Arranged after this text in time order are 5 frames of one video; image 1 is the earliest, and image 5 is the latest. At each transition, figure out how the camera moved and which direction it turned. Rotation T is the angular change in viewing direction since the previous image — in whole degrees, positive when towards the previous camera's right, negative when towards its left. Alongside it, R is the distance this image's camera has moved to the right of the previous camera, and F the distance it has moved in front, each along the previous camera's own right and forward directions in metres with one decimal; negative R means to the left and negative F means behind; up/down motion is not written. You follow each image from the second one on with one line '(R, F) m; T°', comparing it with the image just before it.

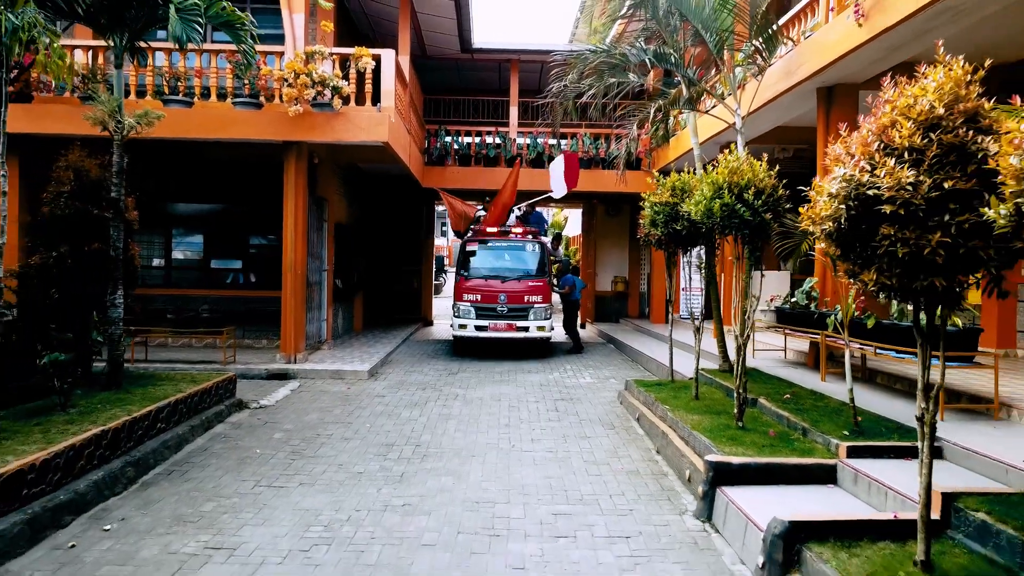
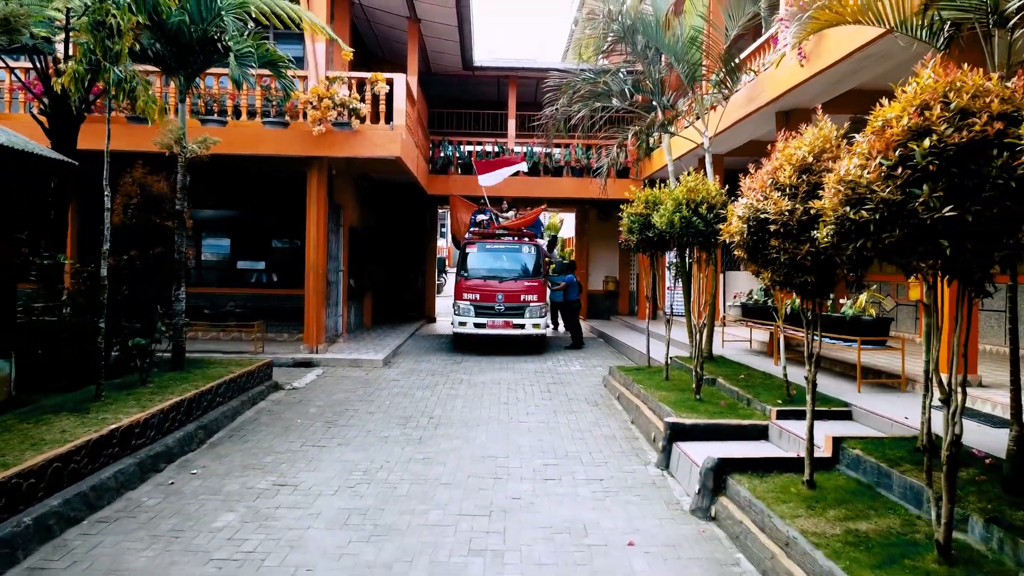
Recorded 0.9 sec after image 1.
(0.0, -1.1) m; 0°
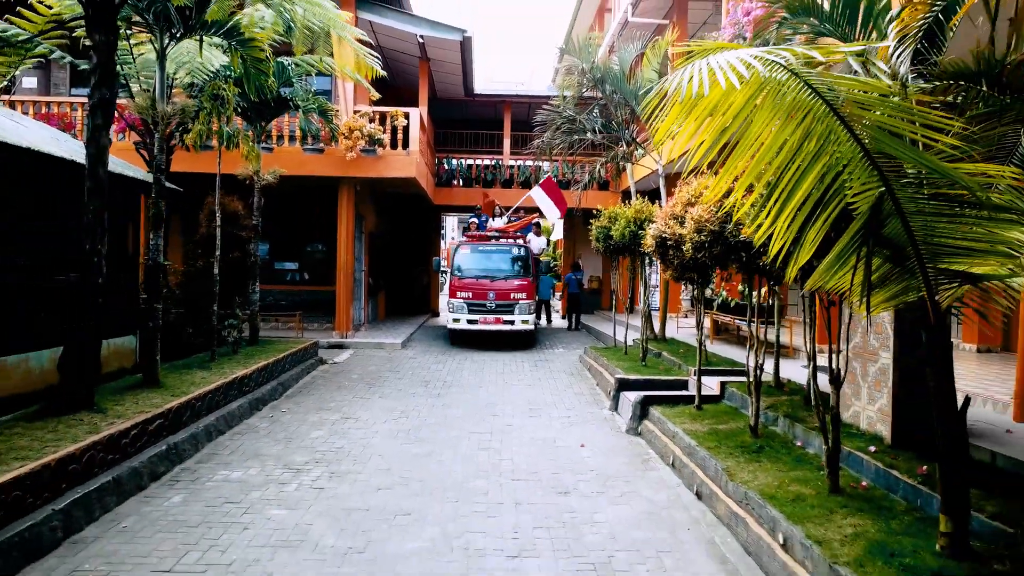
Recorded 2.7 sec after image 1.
(0.0, -2.2) m; 0°
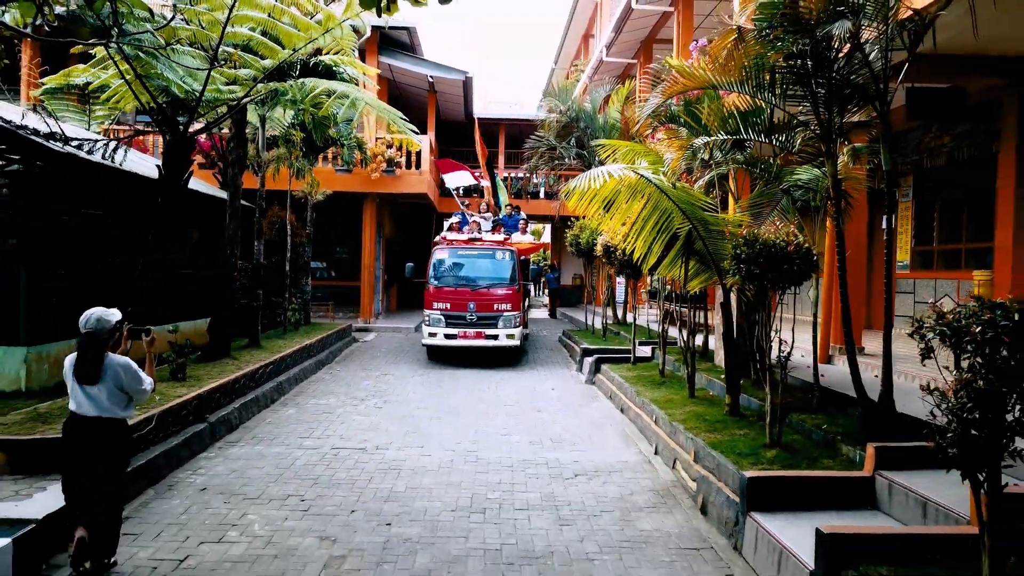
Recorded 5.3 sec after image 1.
(0.0, -2.8) m; +1°
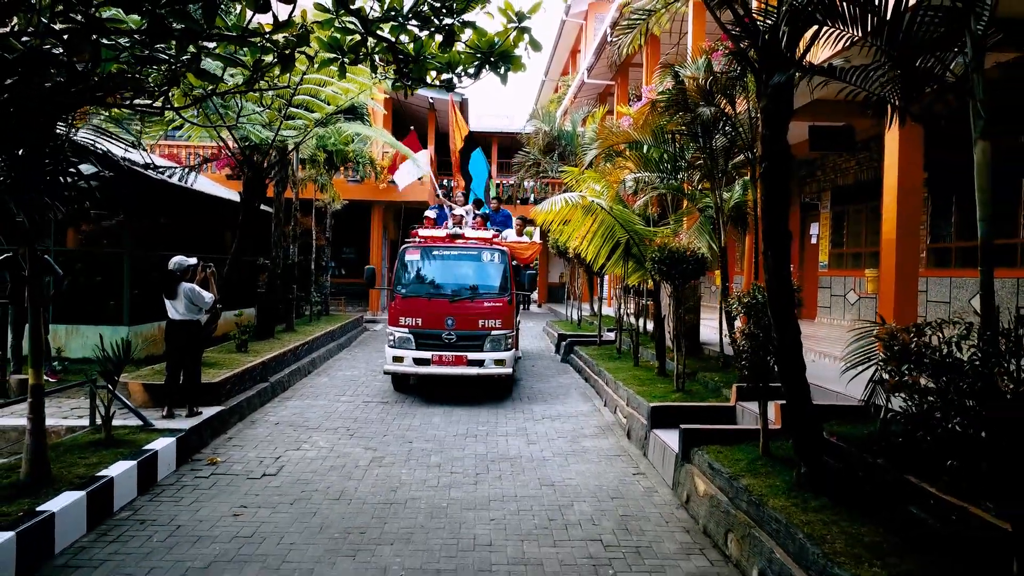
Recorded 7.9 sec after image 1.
(+0.1, -2.0) m; 0°
